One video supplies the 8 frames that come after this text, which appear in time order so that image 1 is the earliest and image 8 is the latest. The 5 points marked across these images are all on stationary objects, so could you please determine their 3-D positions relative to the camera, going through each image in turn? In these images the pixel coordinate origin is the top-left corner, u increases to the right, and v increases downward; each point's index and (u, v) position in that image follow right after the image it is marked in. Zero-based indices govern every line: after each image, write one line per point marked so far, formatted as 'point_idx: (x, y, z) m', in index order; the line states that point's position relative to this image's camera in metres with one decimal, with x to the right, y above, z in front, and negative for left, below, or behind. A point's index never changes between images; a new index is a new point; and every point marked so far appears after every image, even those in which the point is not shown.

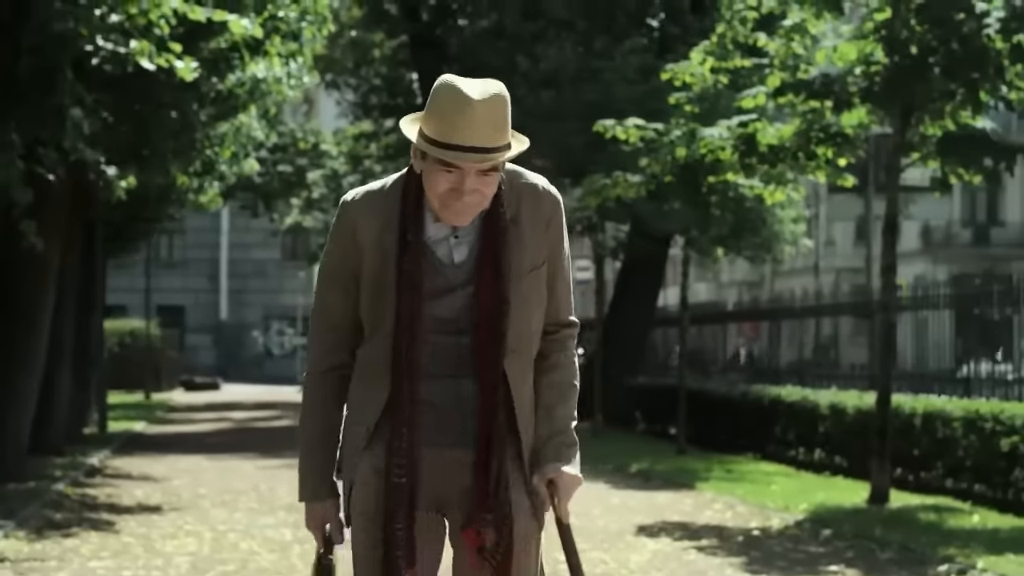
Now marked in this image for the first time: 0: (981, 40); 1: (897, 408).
0: (+3.9, +2.1, +15.3) m
1: (+4.1, -1.3, +19.7) m
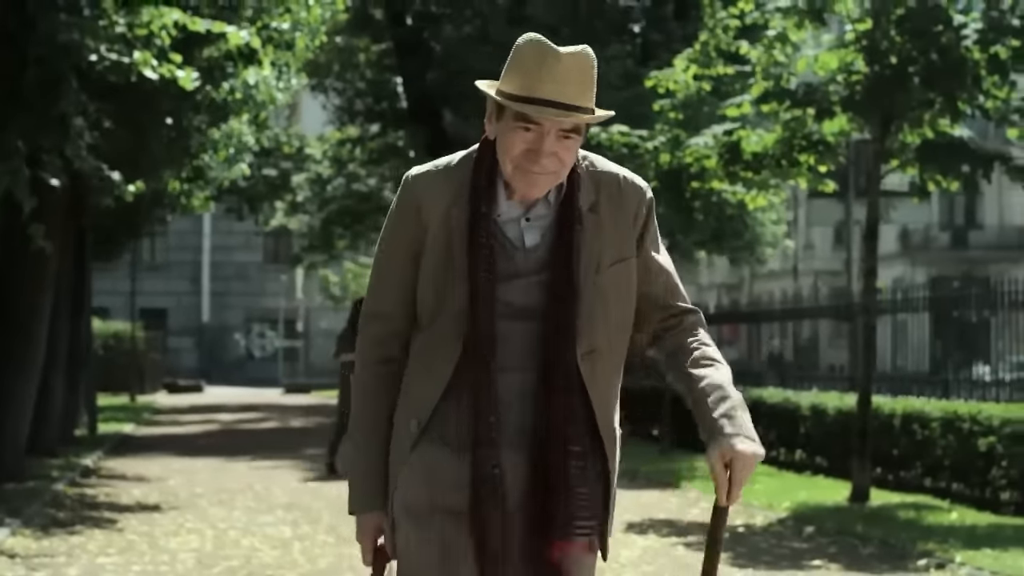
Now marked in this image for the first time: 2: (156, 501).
0: (+3.8, +2.0, +15.7) m
1: (+4.0, -1.3, +20.1) m
2: (-3.1, -1.9, +16.2) m
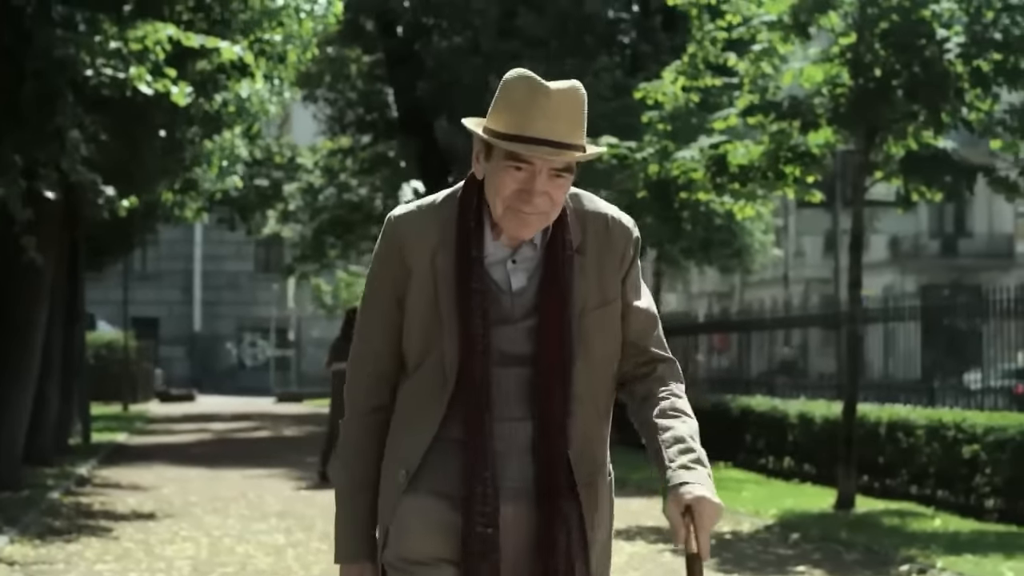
0: (+3.7, +1.9, +16.0) m
1: (+3.9, -1.4, +20.3) m
2: (-3.2, -2.0, +16.4) m
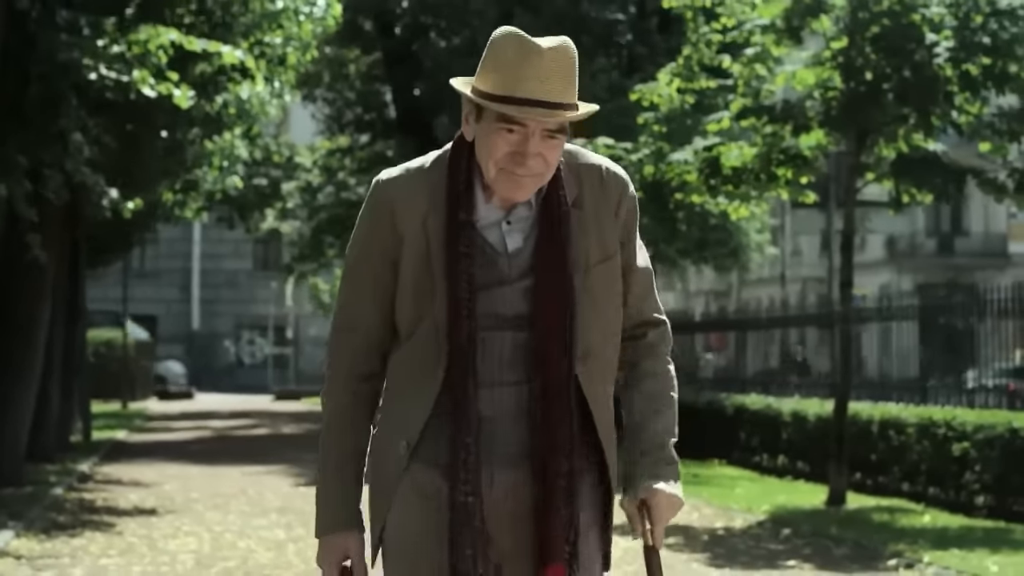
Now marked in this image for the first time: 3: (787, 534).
0: (+3.7, +1.9, +16.3) m
1: (+3.8, -1.4, +20.6) m
2: (-3.2, -2.0, +16.7) m
3: (+2.1, -1.9, +14.3) m
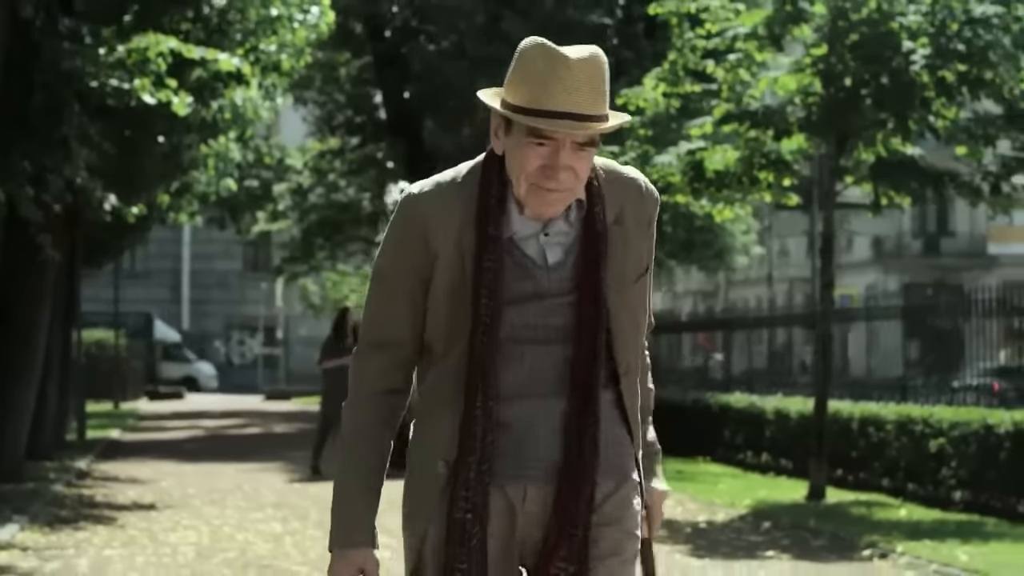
0: (+3.6, +1.9, +16.7) m
1: (+3.7, -1.4, +21.1) m
2: (-3.3, -2.0, +17.2) m
3: (+2.0, -1.9, +14.8) m
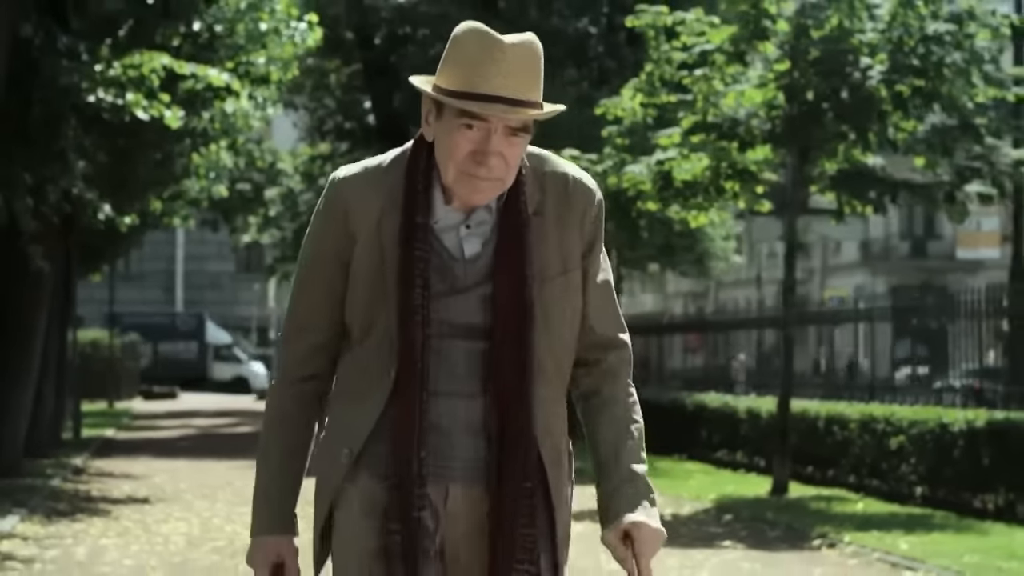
0: (+3.4, +1.9, +17.6) m
1: (+3.5, -1.5, +21.9) m
2: (-3.6, -2.0, +18.0) m
3: (+1.8, -2.0, +15.7) m
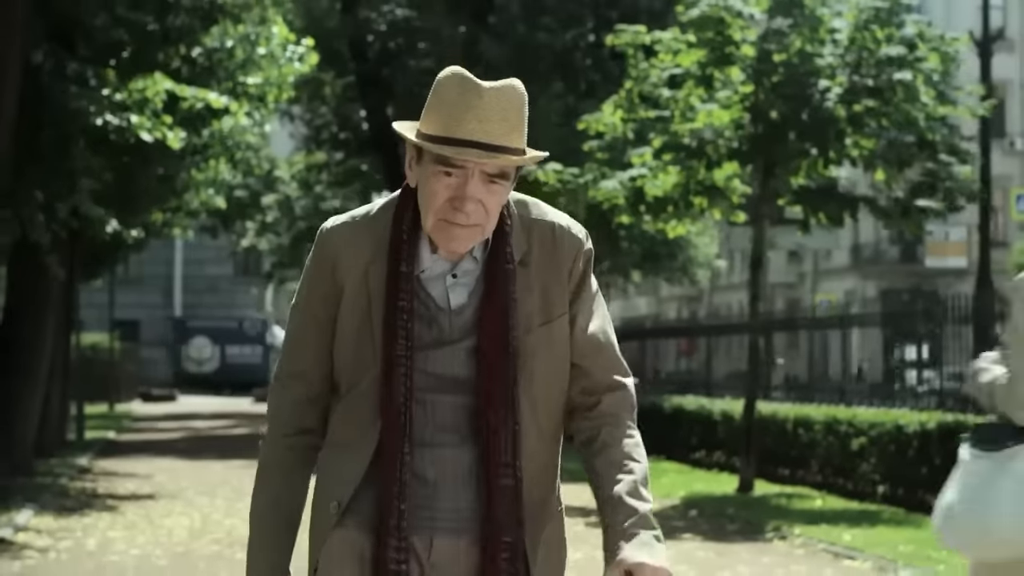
0: (+3.2, +1.8, +18.7) m
1: (+3.3, -1.6, +23.1) m
2: (-3.8, -2.1, +19.1) m
3: (+1.6, -2.0, +16.8) m
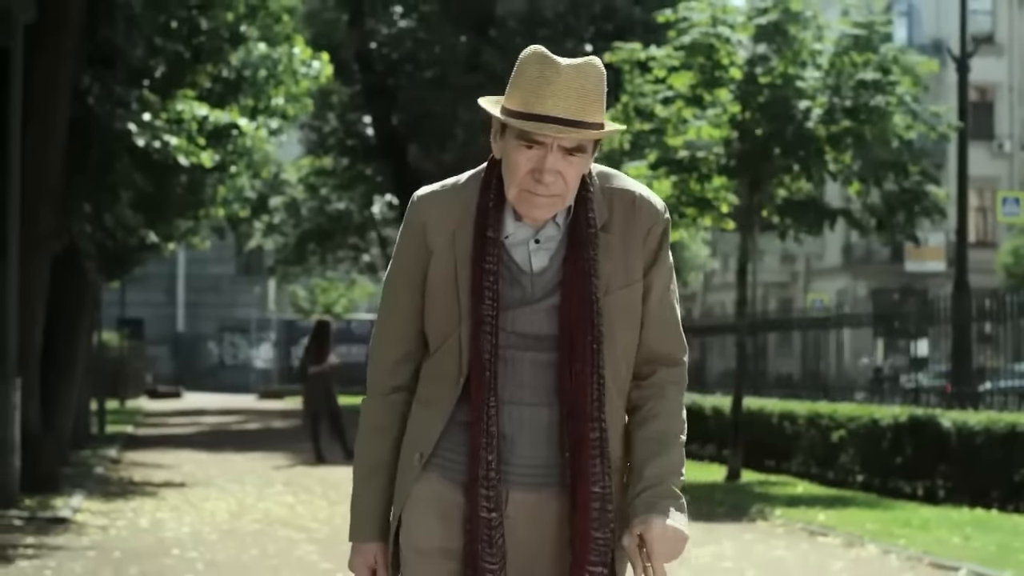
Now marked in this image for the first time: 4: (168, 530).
0: (+3.2, +1.7, +20.3) m
1: (+3.3, -1.6, +24.7) m
2: (-3.7, -2.2, +20.7) m
3: (+1.7, -2.1, +18.4) m
4: (-2.8, -1.9, +14.8) m
